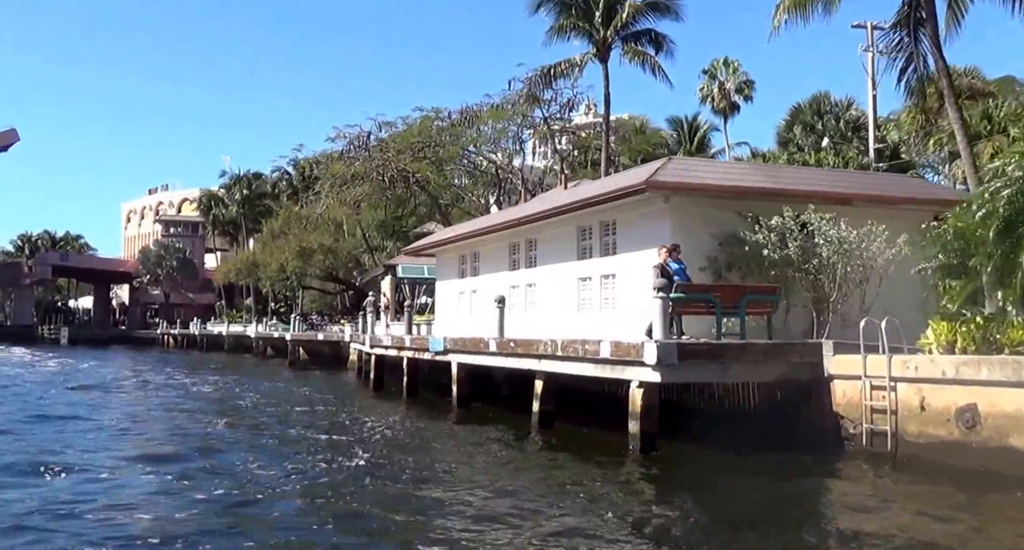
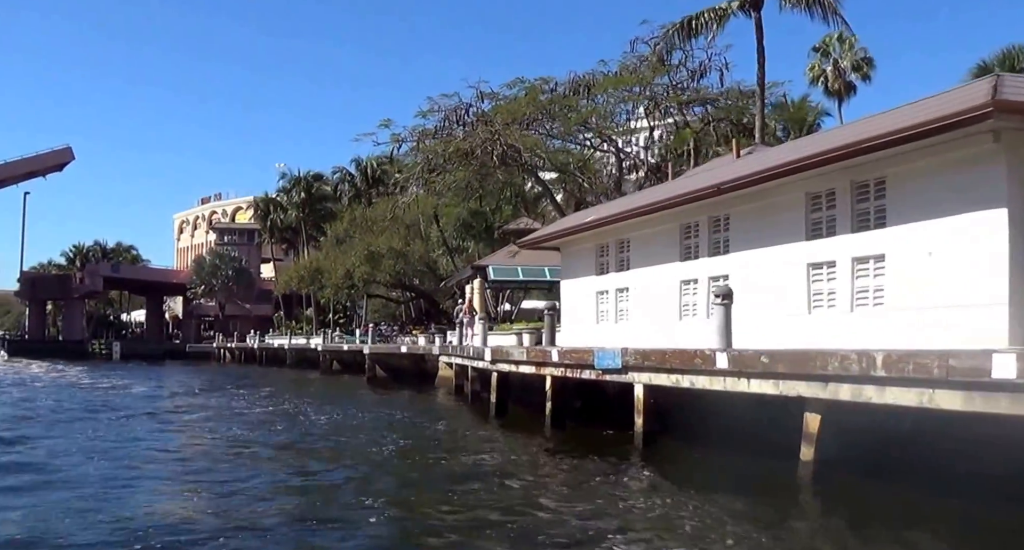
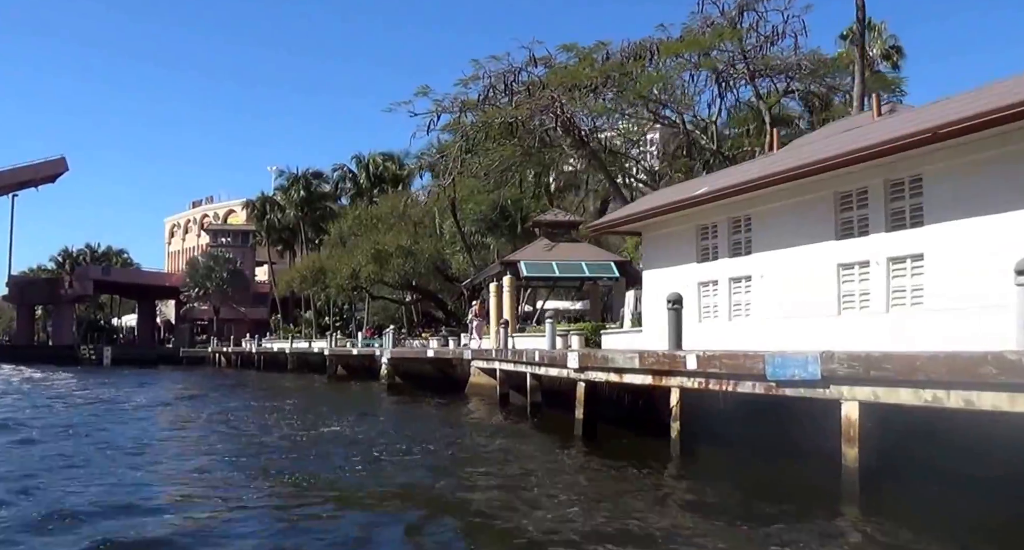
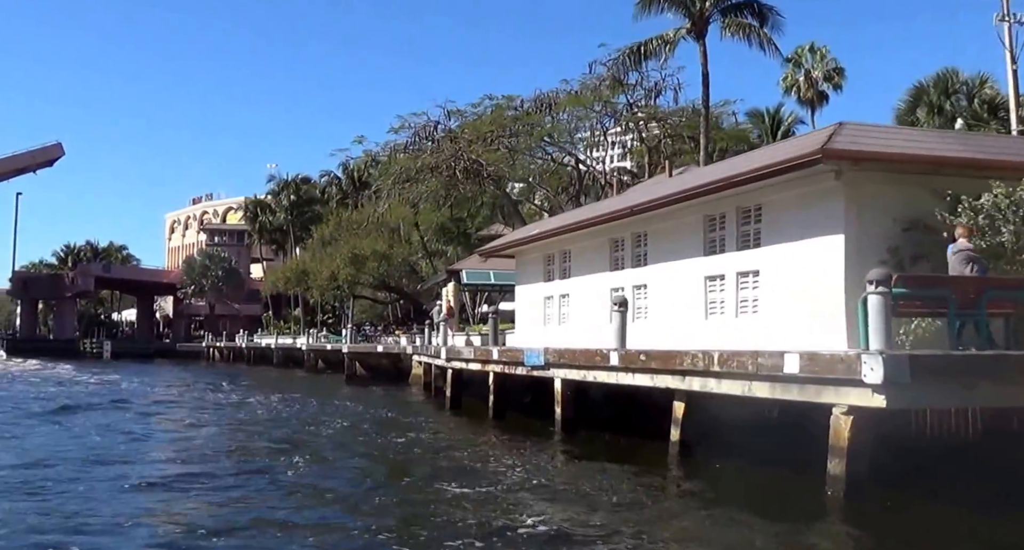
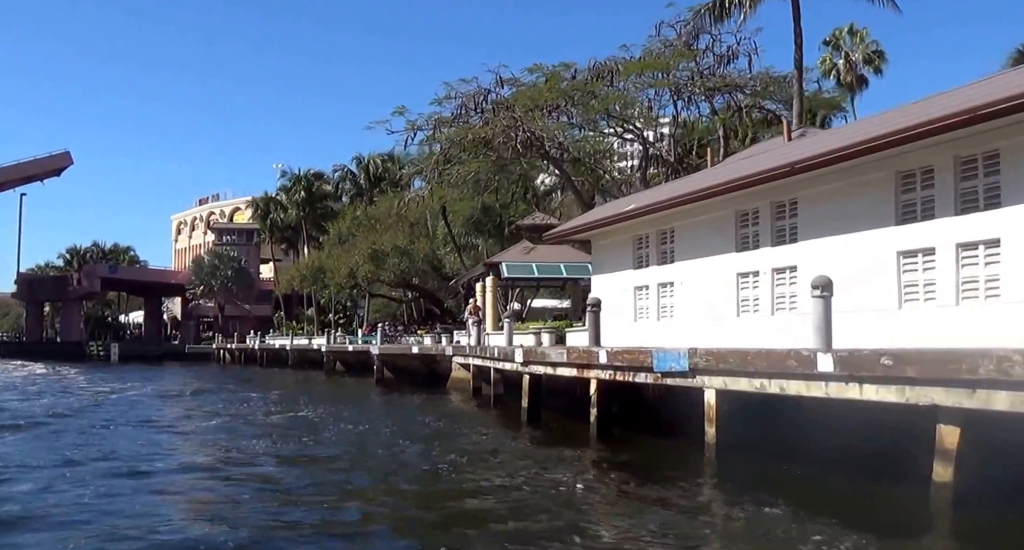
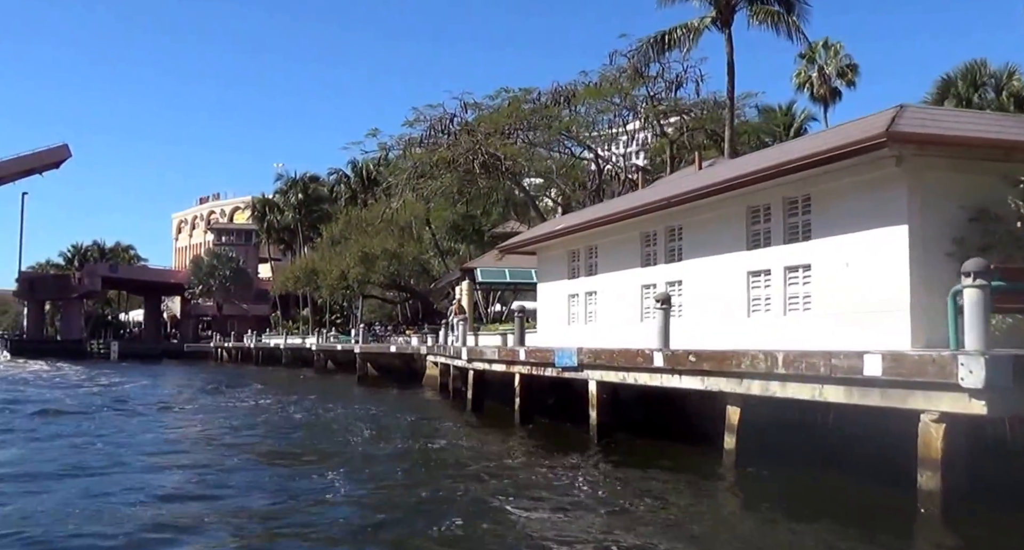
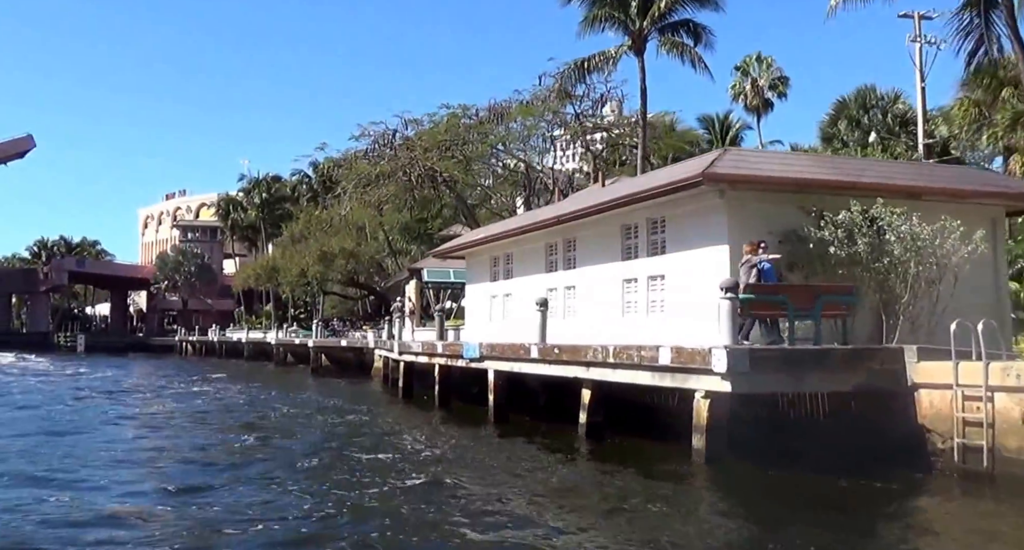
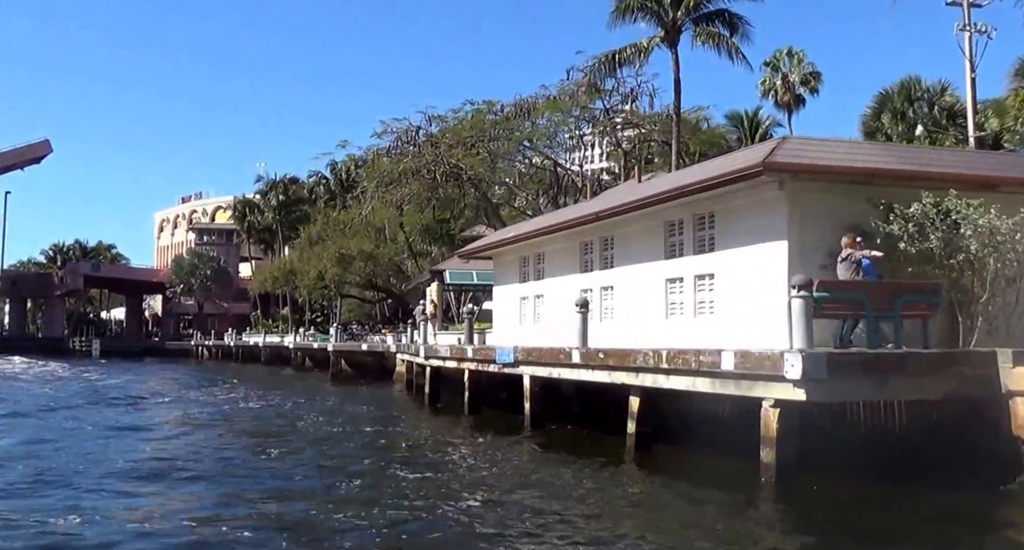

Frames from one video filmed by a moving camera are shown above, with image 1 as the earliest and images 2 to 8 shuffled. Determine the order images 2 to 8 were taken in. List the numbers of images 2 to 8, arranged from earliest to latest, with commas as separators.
7, 8, 4, 6, 2, 5, 3
